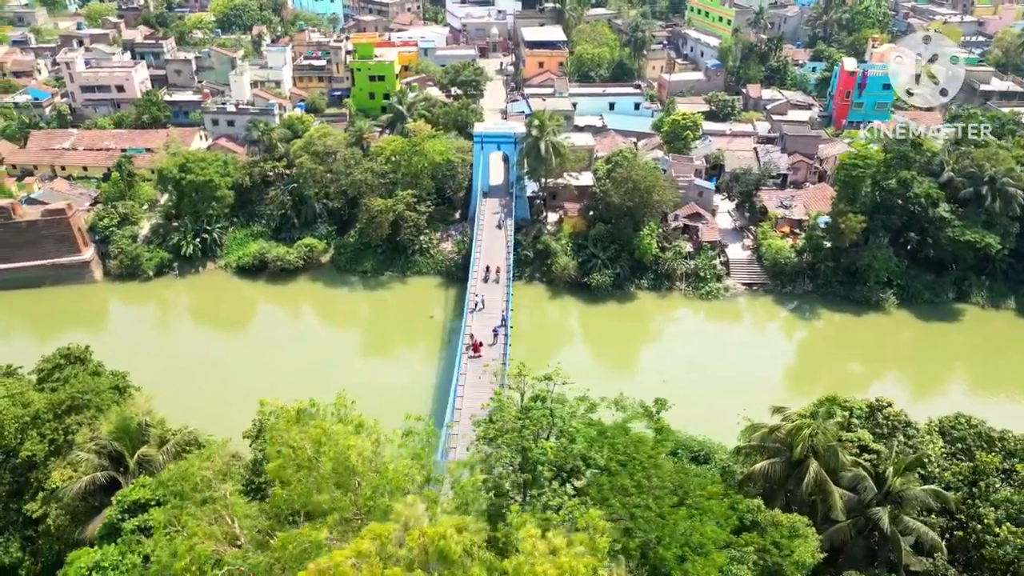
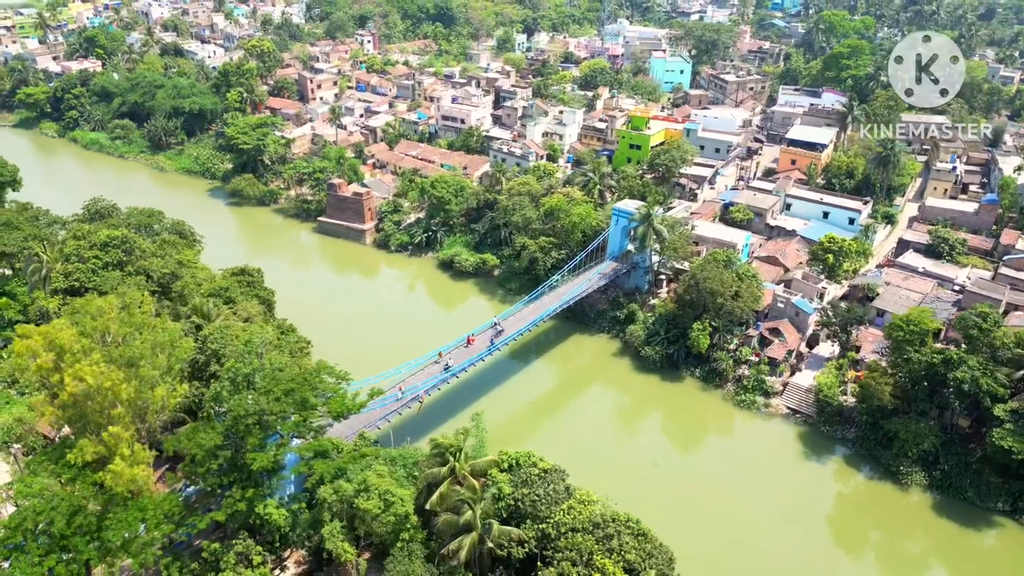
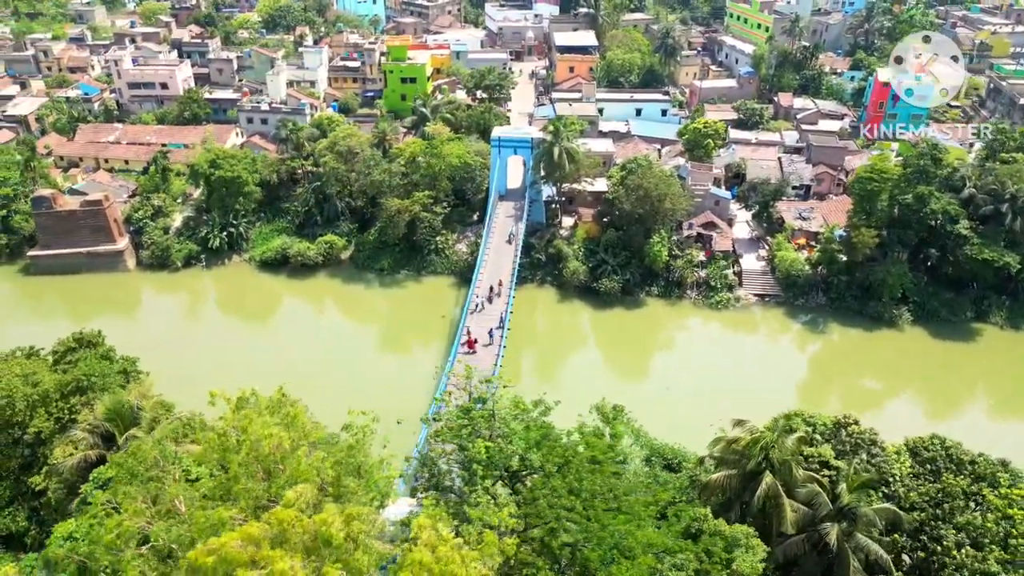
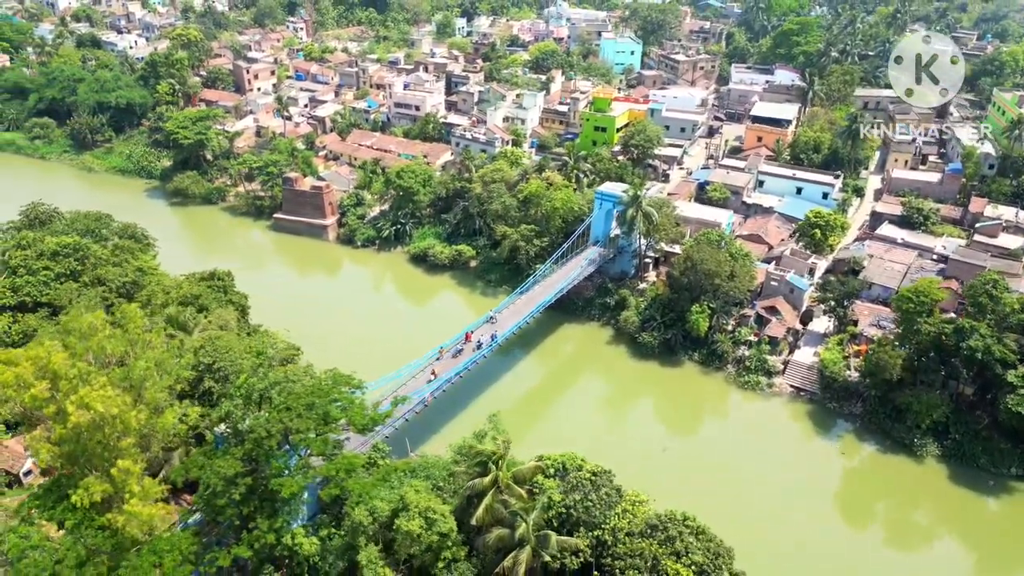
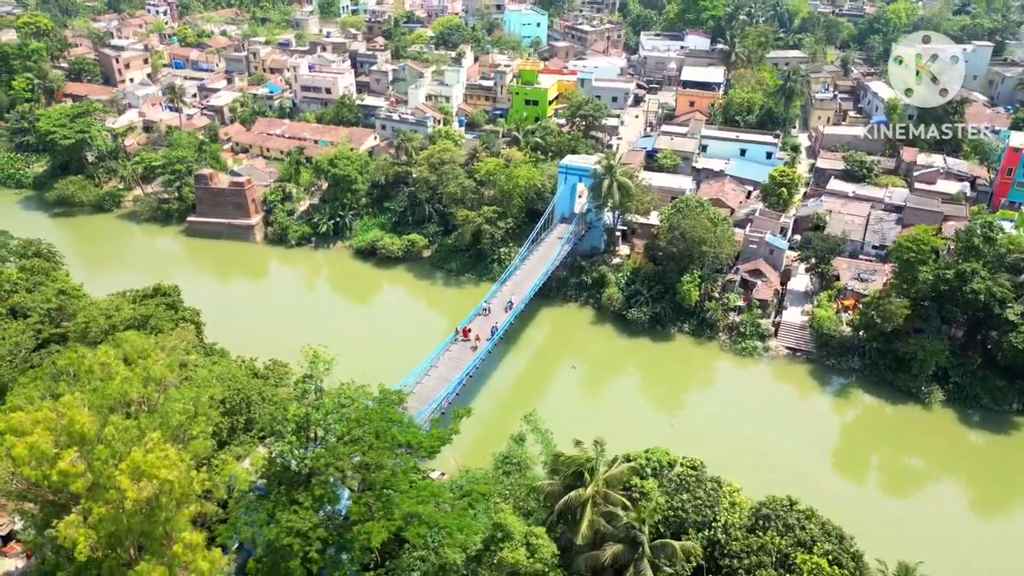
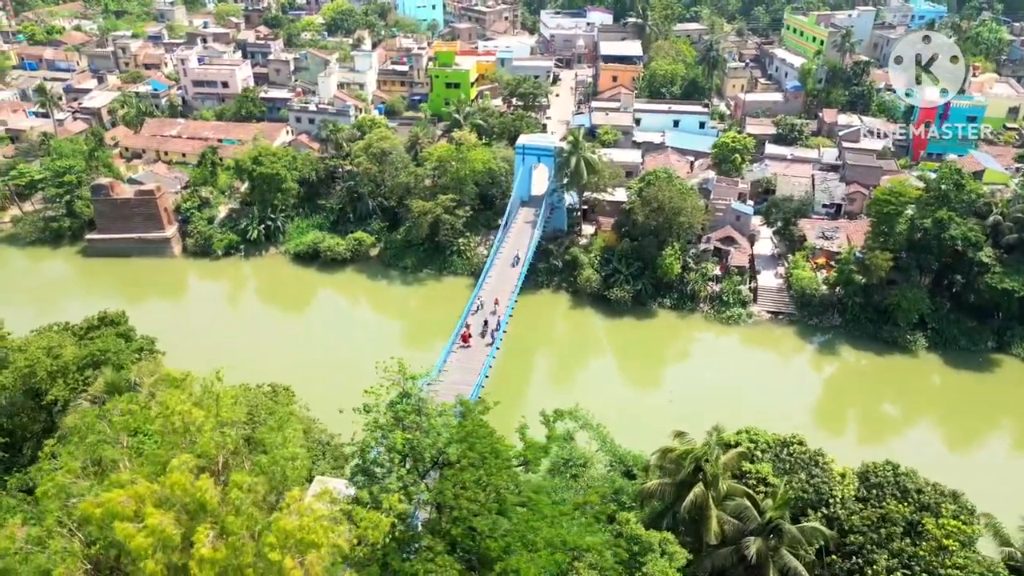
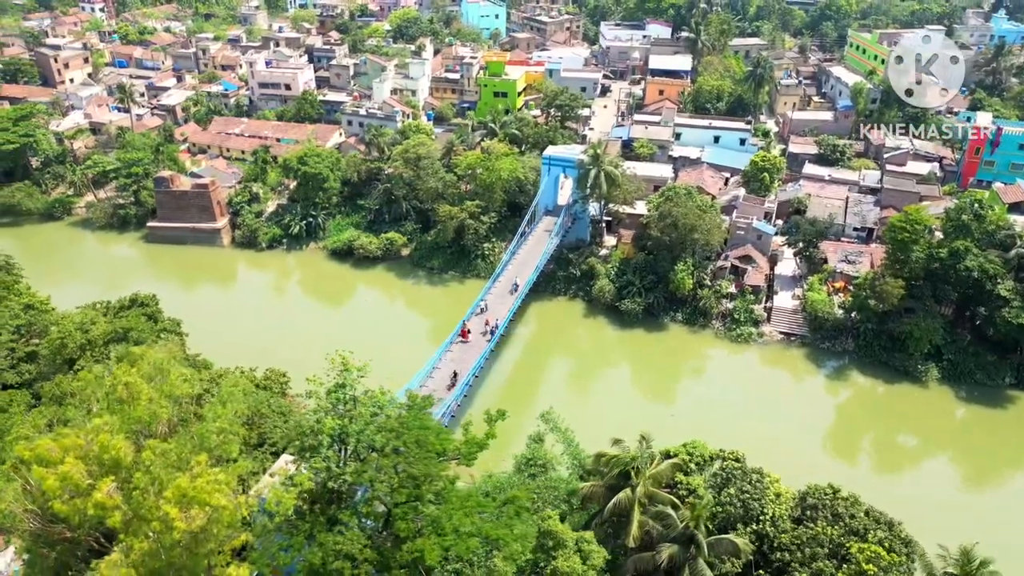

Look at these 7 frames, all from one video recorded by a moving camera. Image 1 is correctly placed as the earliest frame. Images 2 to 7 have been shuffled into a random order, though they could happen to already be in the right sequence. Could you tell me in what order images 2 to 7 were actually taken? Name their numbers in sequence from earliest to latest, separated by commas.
3, 6, 7, 5, 4, 2
